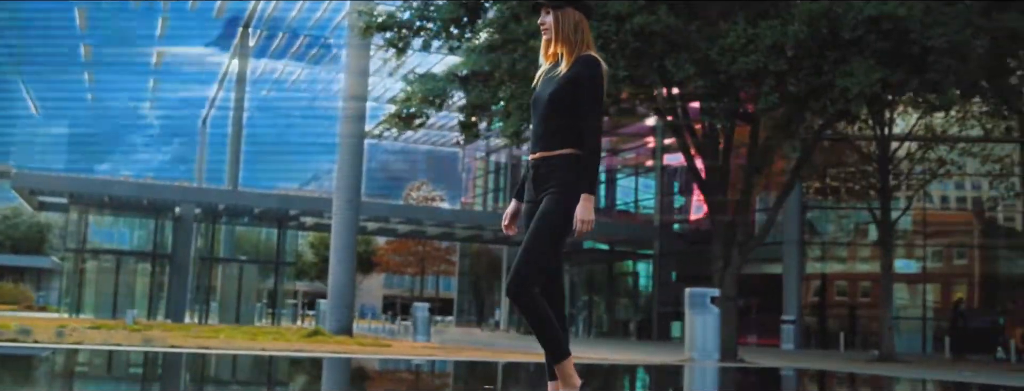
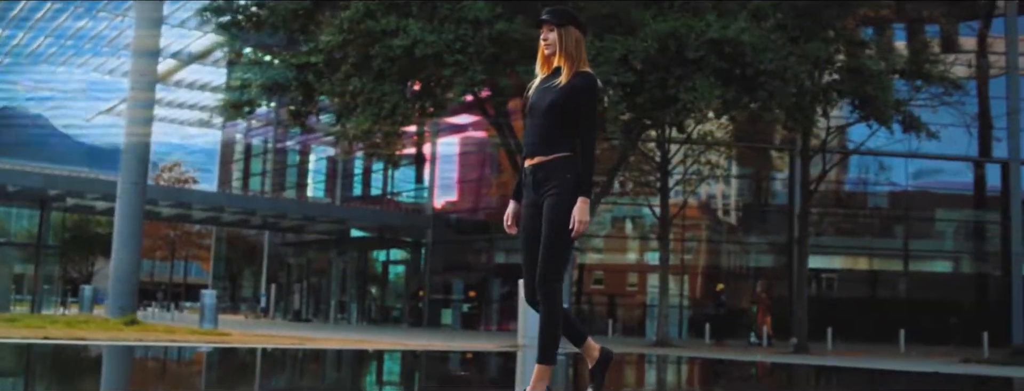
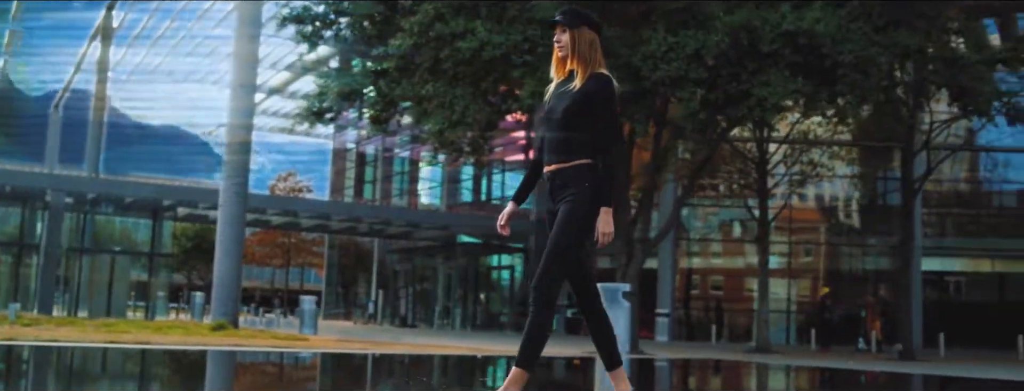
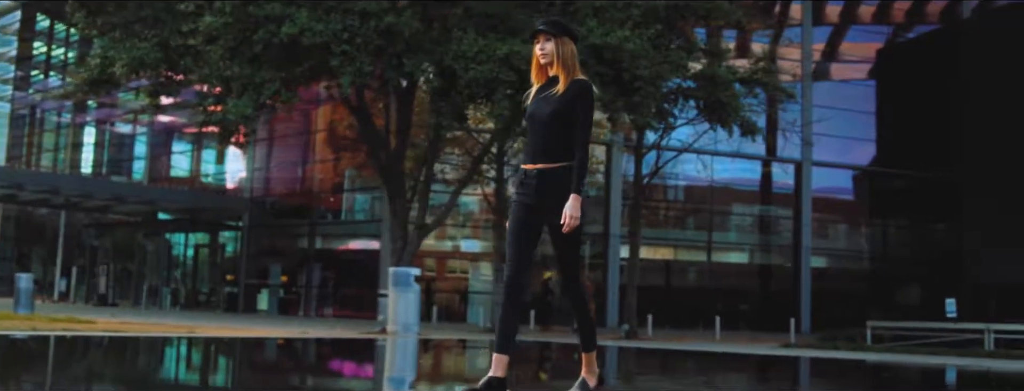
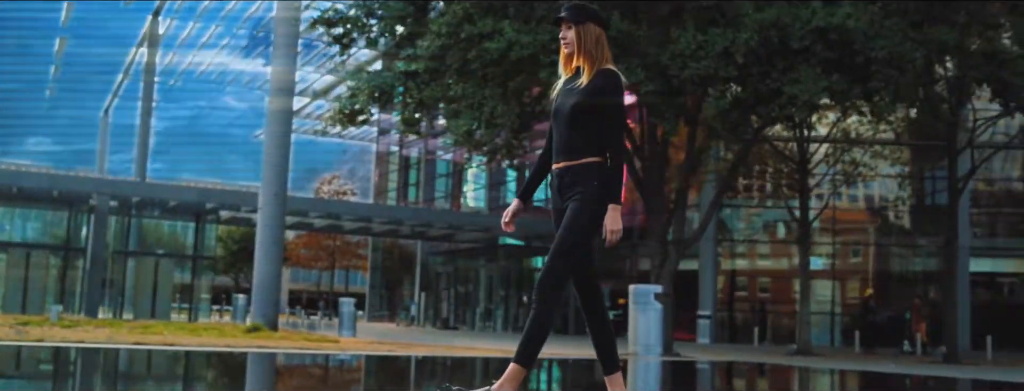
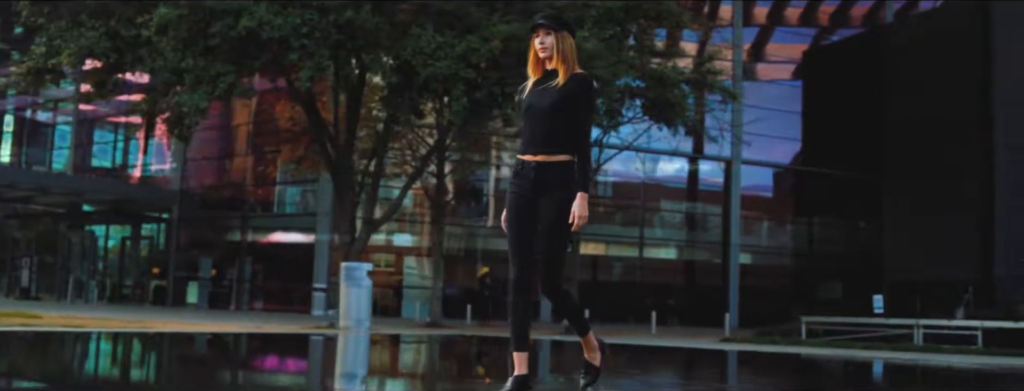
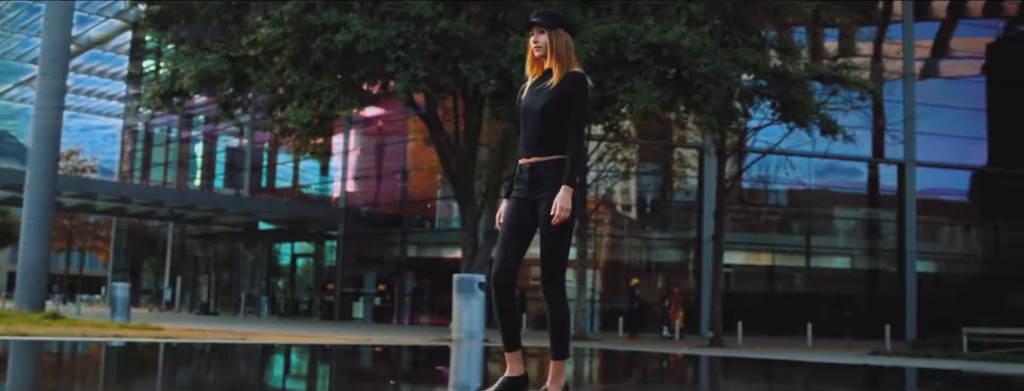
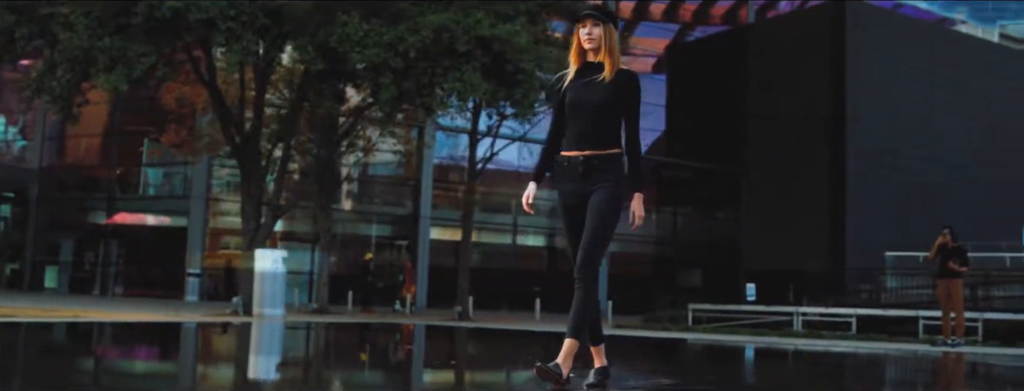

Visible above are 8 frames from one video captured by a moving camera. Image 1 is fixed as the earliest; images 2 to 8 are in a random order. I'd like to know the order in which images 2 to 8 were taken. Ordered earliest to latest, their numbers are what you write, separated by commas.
5, 3, 2, 7, 4, 6, 8
